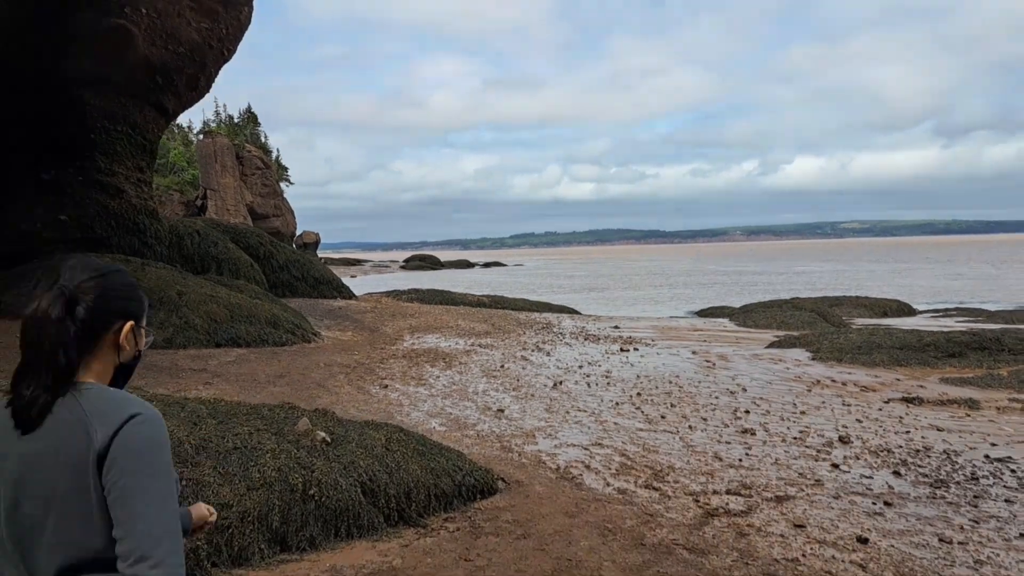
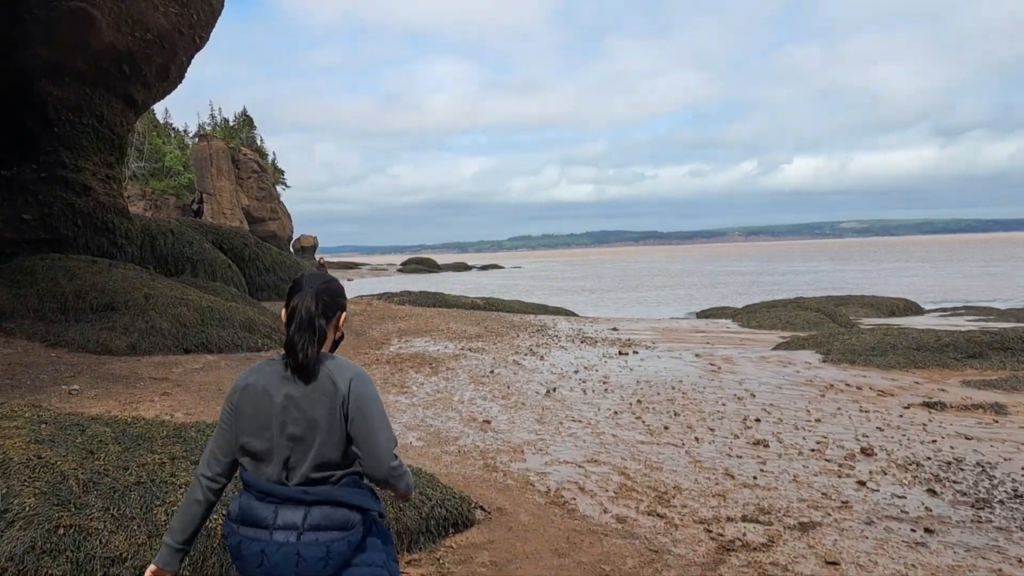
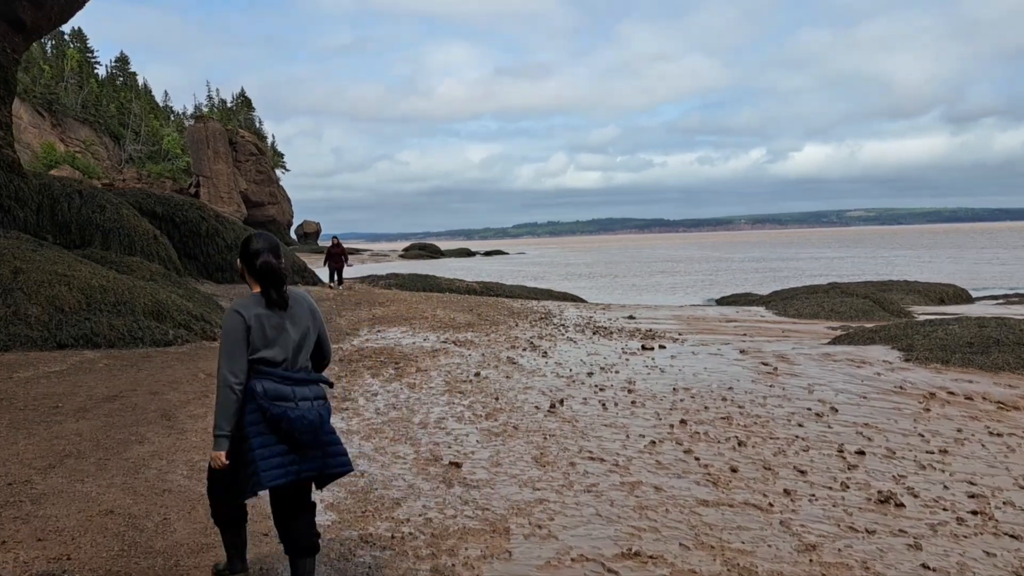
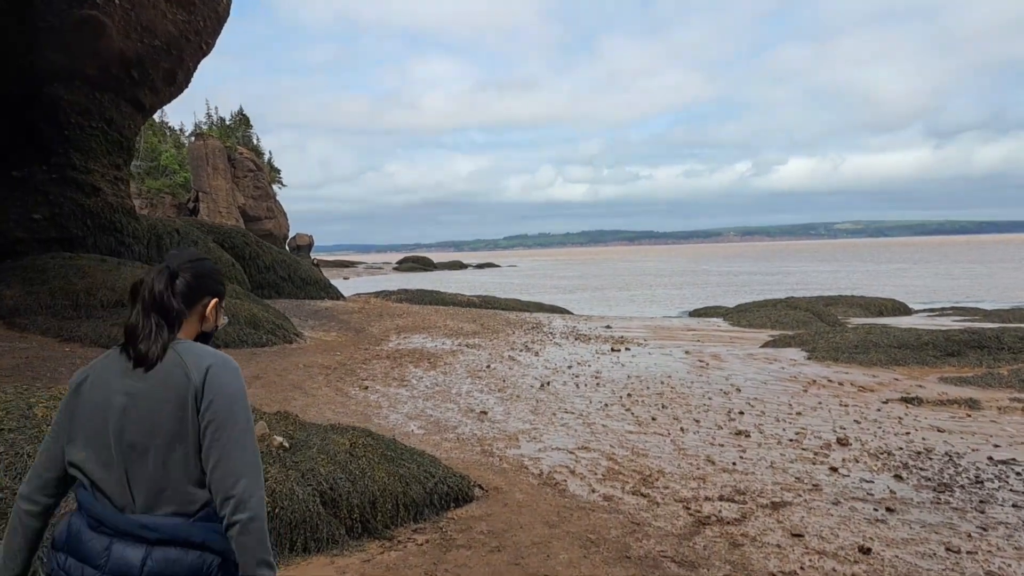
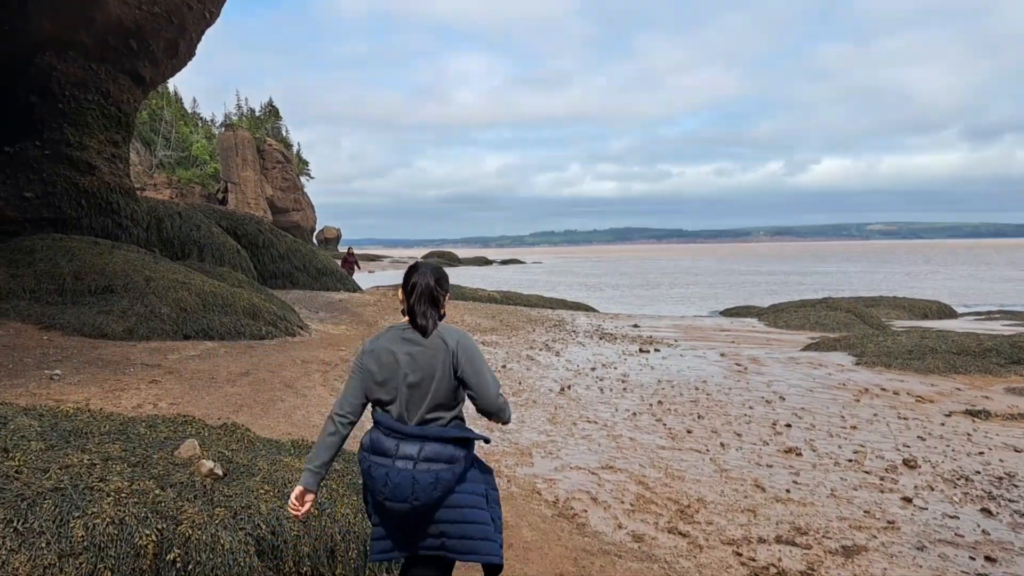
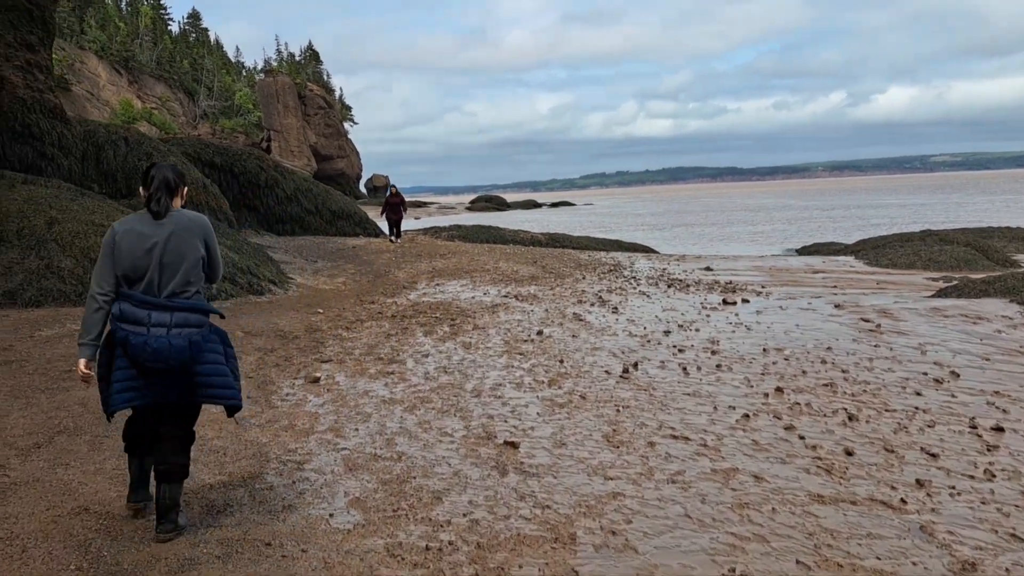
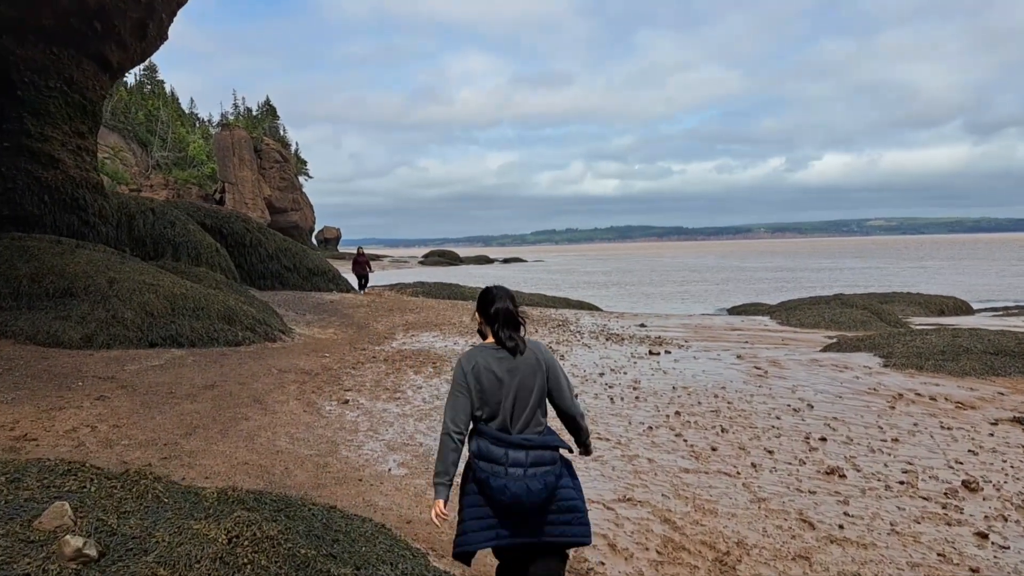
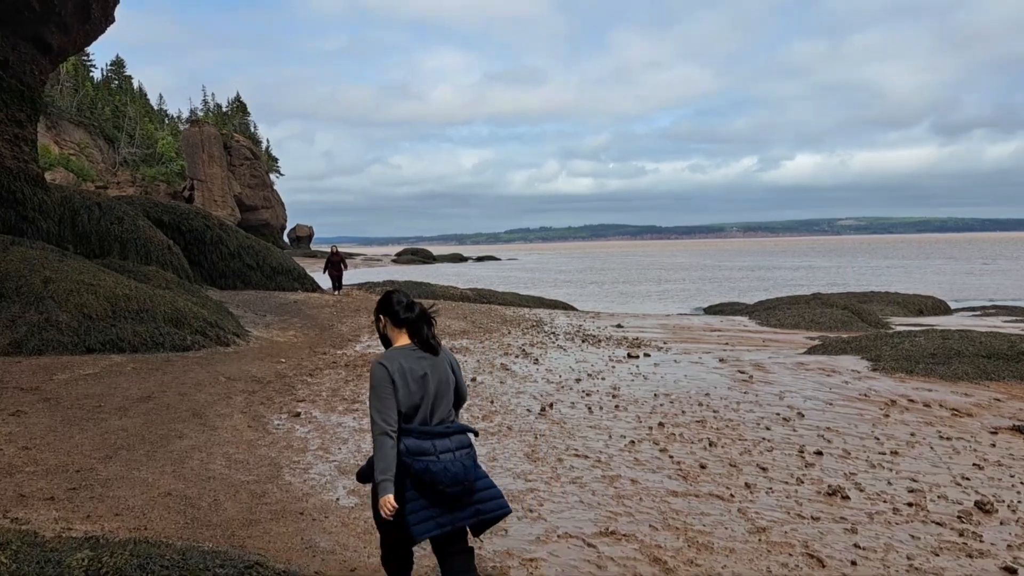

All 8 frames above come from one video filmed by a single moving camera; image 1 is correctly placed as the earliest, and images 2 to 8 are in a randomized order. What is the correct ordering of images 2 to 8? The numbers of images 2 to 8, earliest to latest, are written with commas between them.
4, 2, 5, 7, 8, 3, 6
